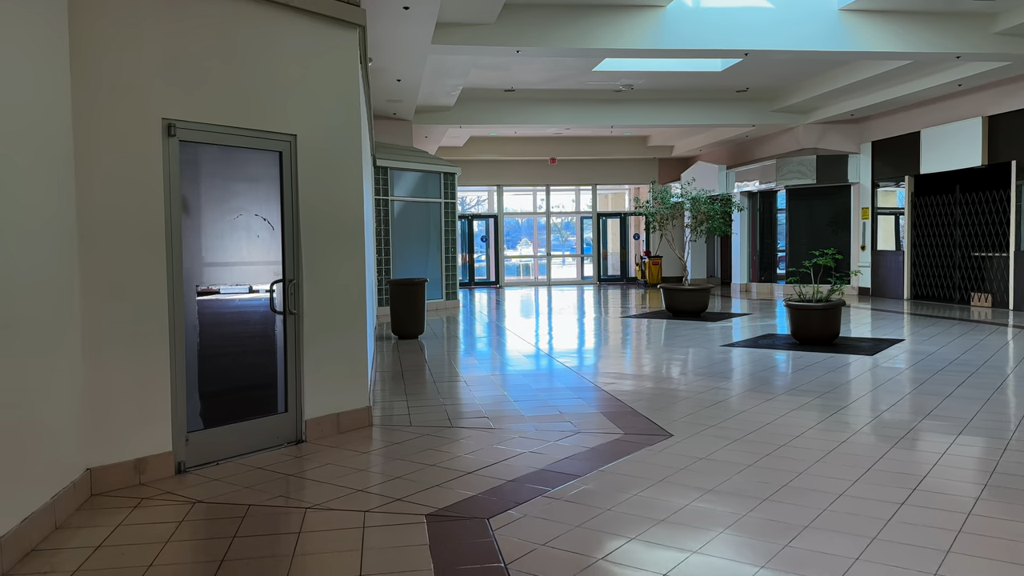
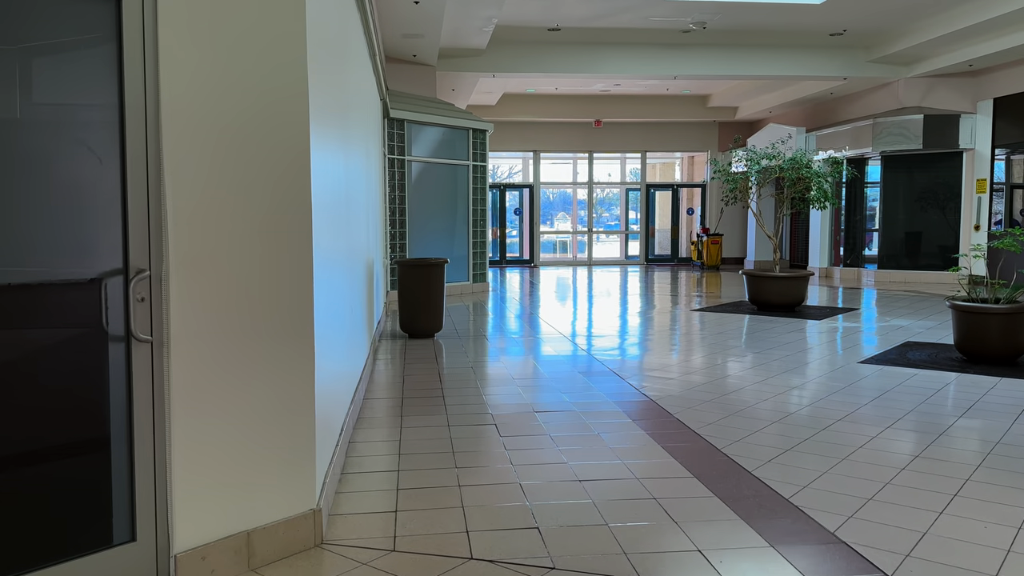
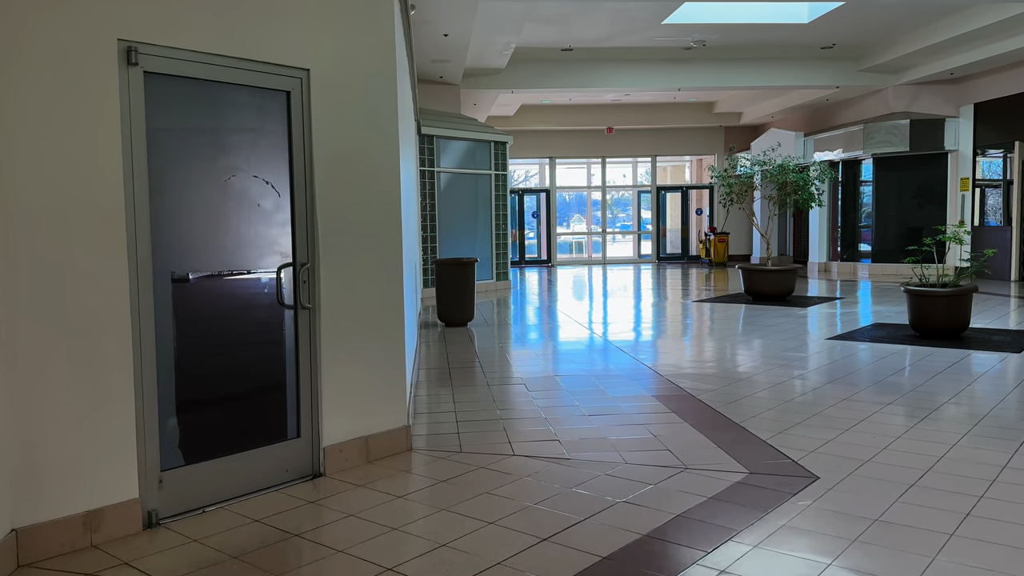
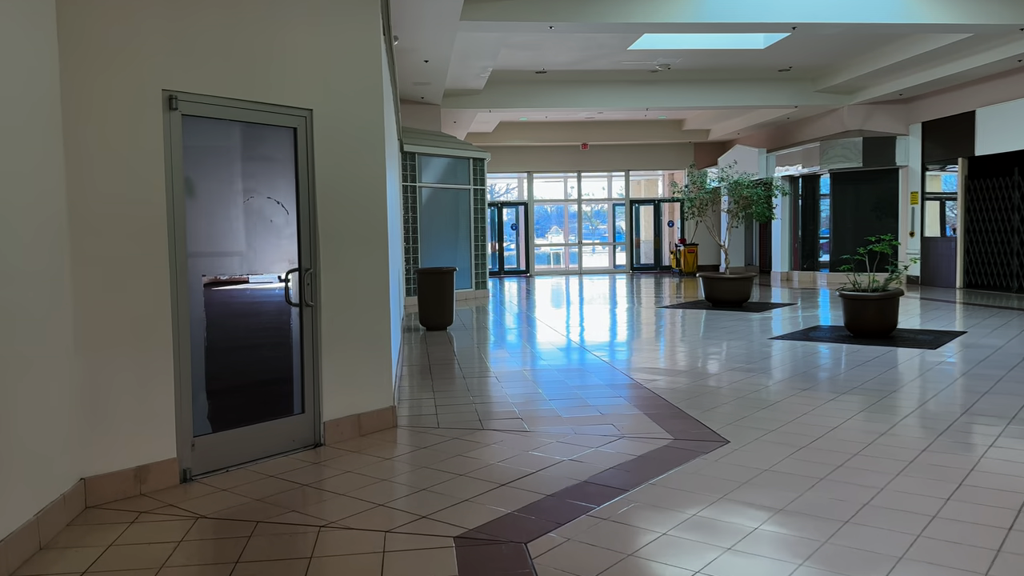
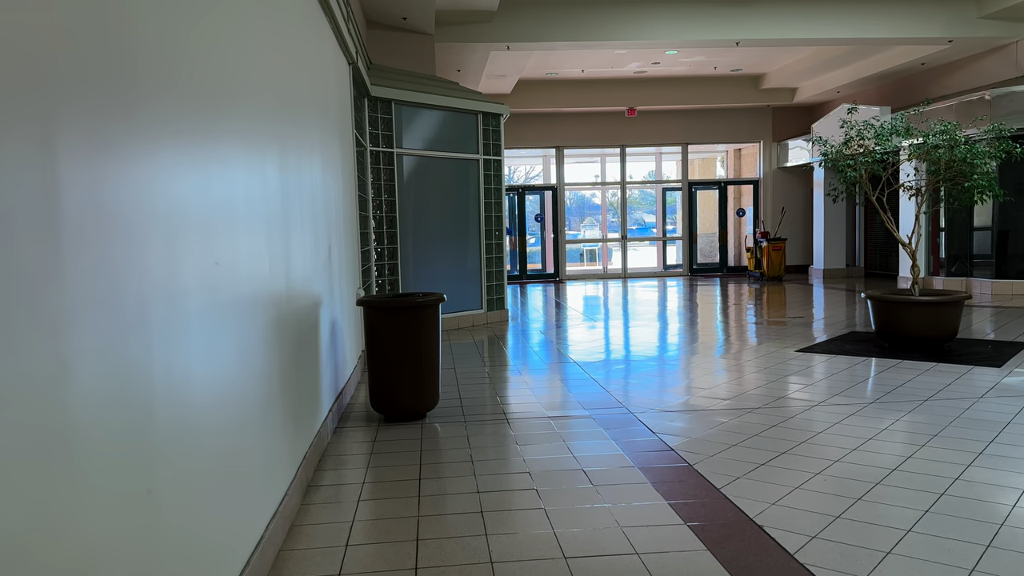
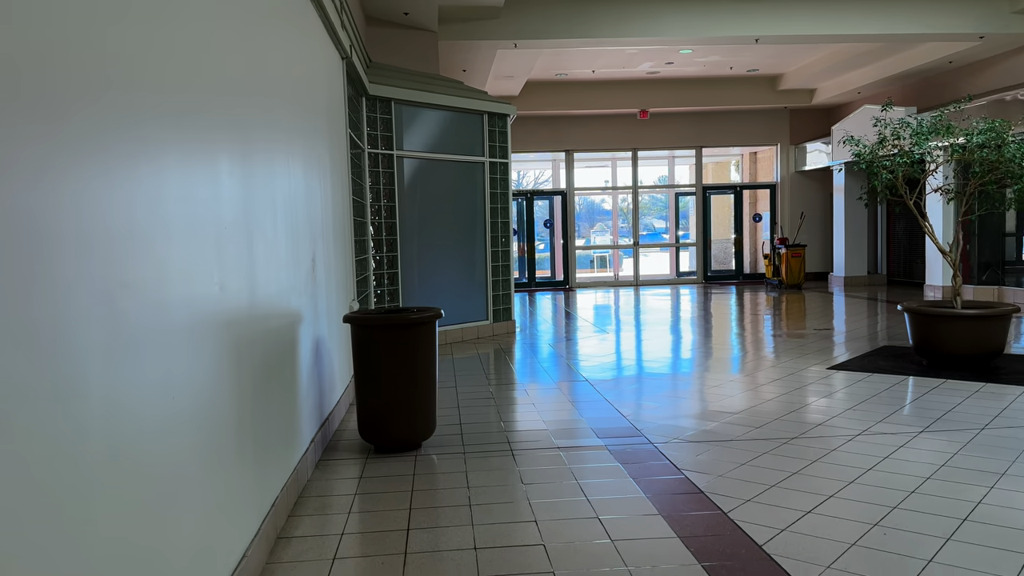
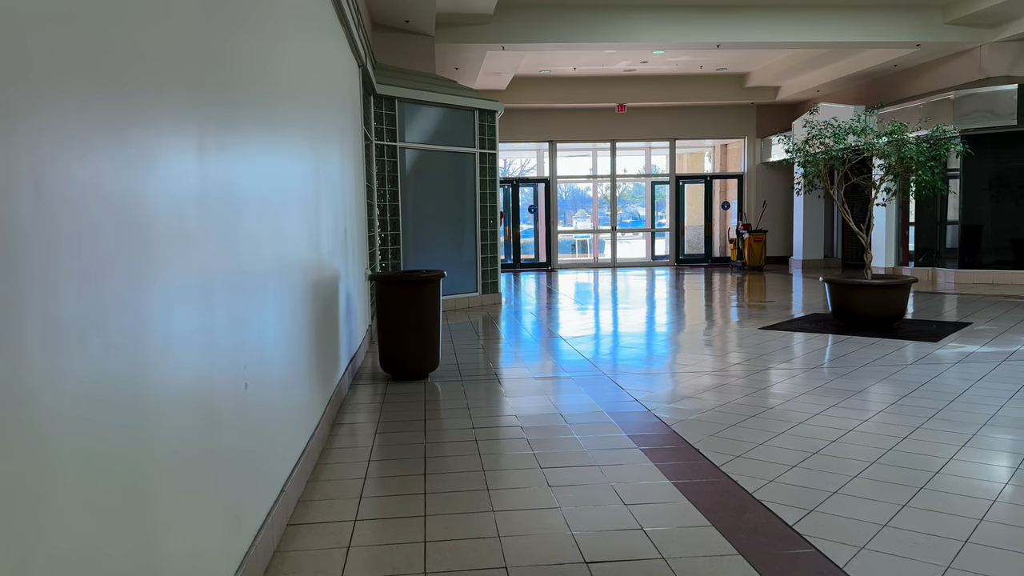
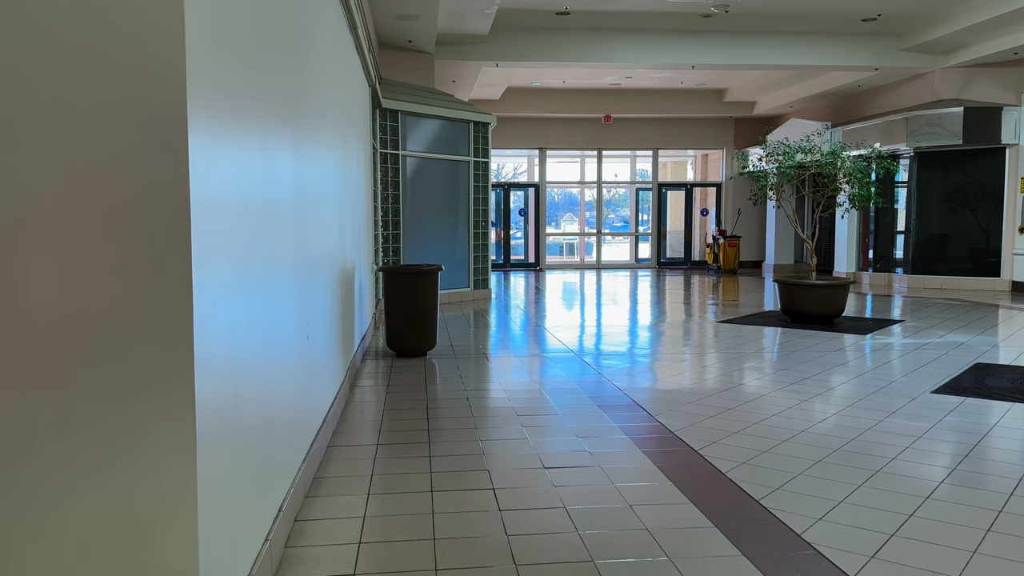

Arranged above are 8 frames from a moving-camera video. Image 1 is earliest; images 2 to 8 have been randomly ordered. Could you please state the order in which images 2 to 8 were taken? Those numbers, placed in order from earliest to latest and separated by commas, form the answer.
4, 3, 2, 8, 7, 5, 6
